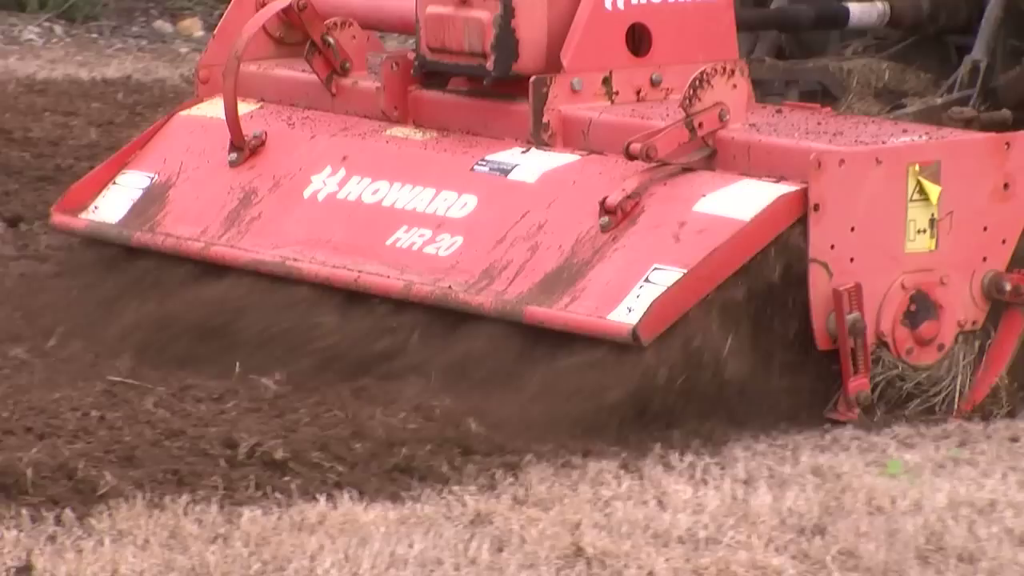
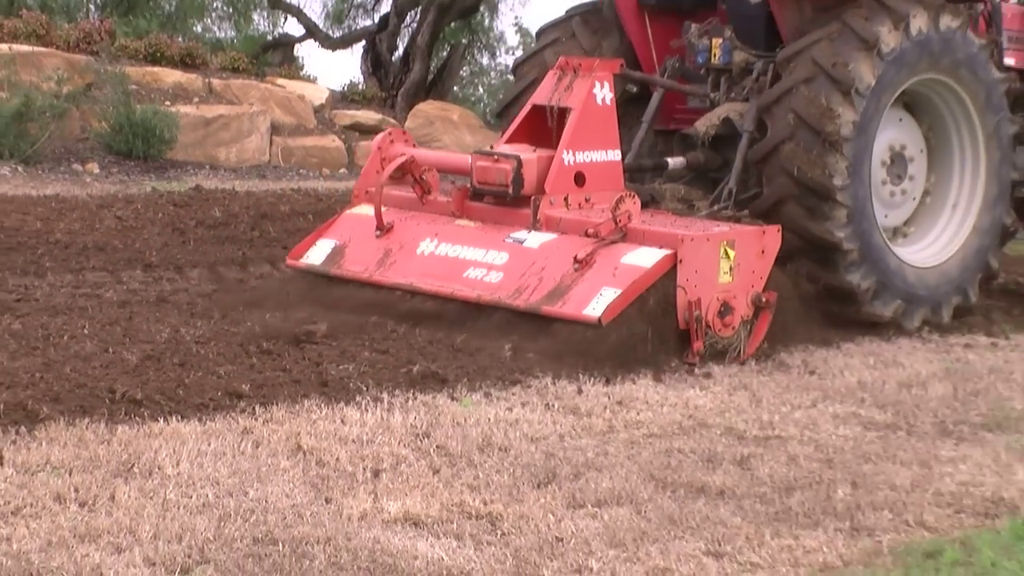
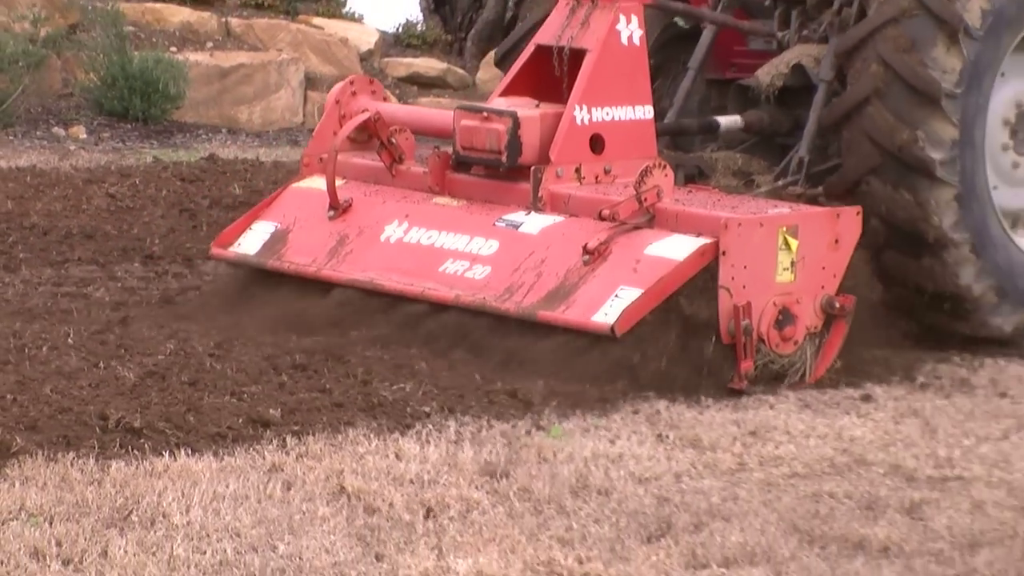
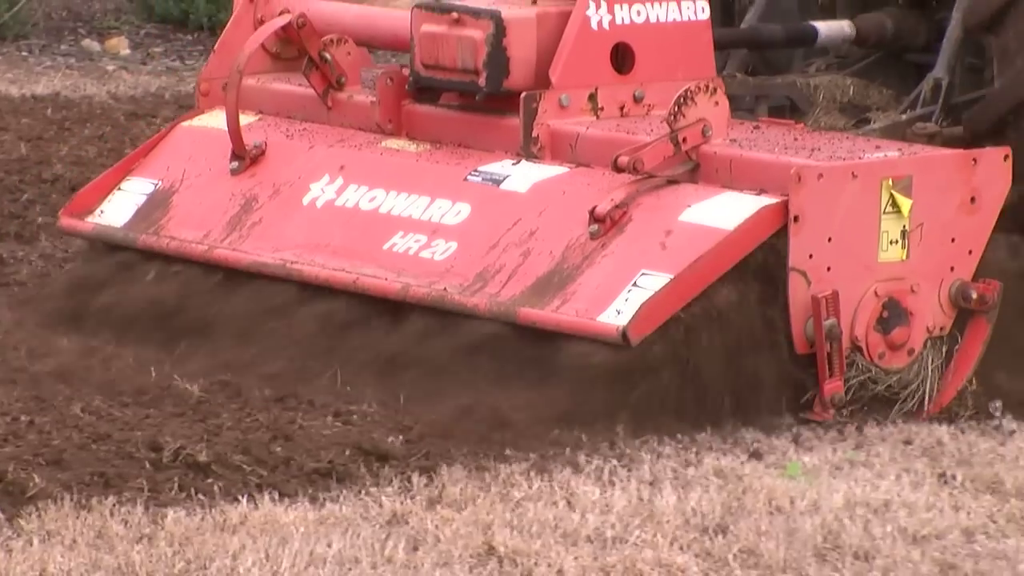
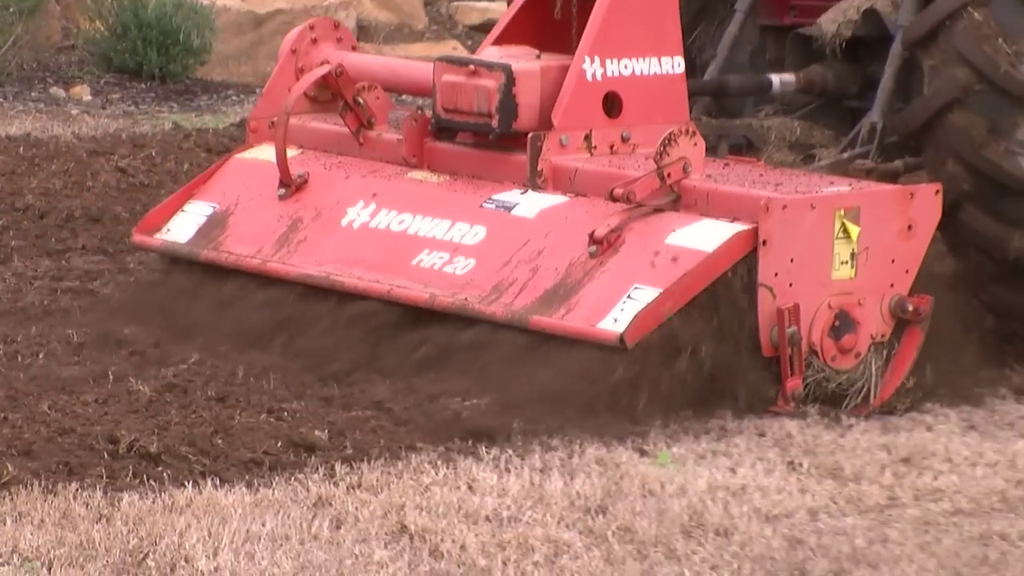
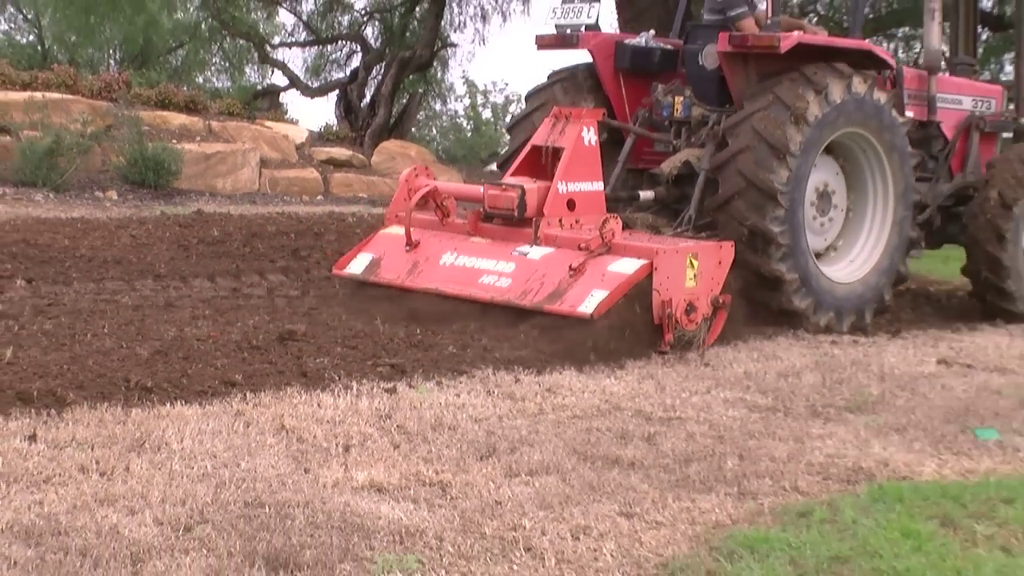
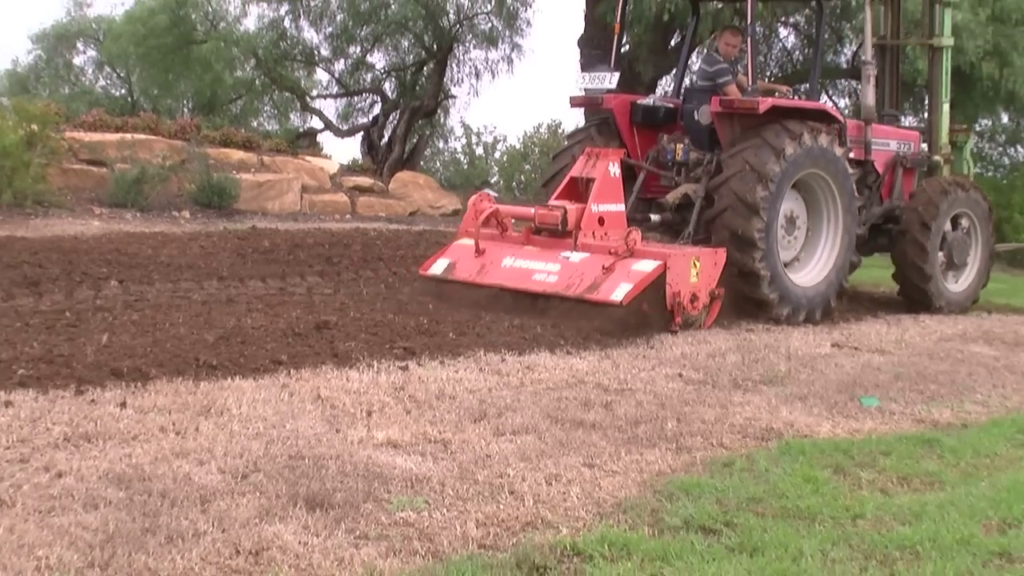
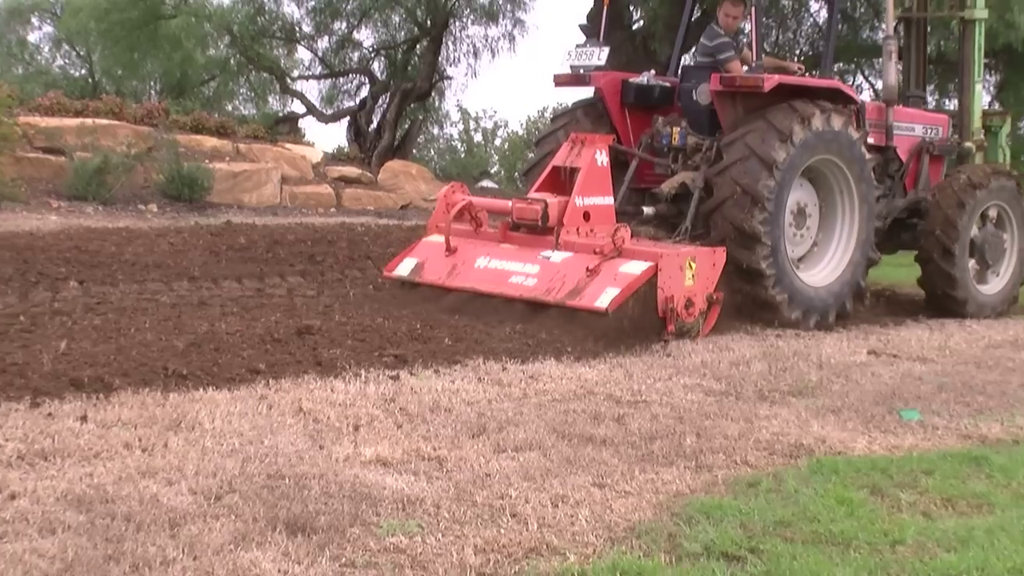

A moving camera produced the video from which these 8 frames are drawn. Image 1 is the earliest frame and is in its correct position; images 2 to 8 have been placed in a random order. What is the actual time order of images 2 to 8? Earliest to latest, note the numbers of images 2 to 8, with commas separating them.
4, 5, 3, 2, 6, 8, 7
